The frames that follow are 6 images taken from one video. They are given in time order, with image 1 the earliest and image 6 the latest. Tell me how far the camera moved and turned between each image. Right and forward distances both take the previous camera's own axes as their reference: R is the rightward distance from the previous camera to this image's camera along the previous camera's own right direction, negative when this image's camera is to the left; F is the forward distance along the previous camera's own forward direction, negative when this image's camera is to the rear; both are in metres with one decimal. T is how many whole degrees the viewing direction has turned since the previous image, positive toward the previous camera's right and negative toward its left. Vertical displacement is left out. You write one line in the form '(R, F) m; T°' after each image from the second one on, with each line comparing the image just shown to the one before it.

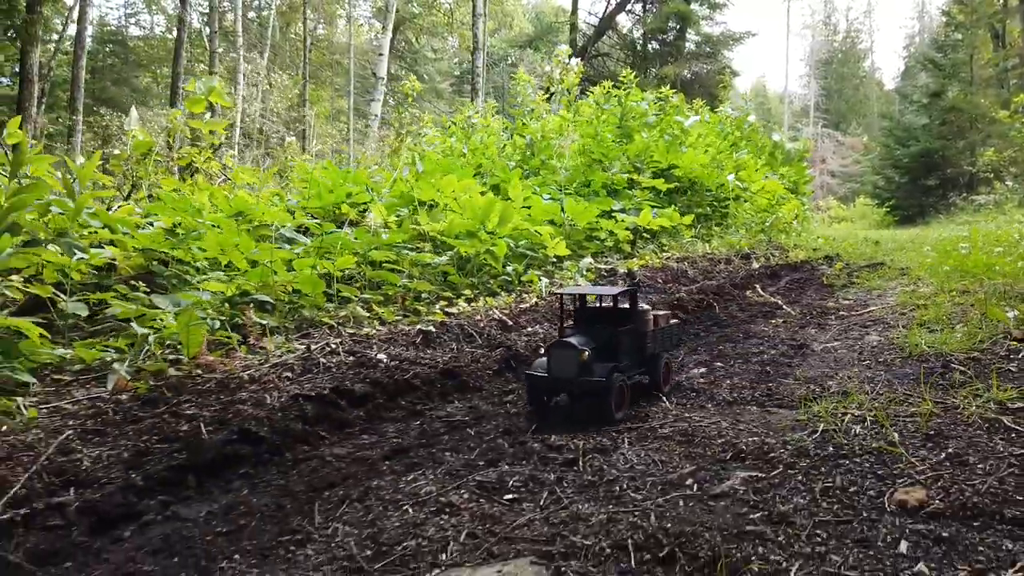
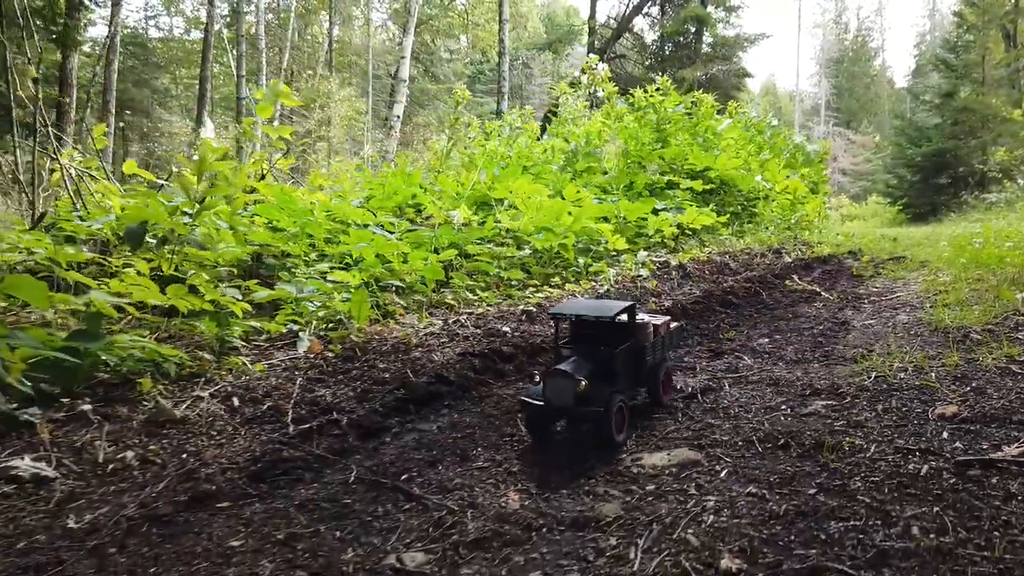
(-0.4, -0.6) m; -1°
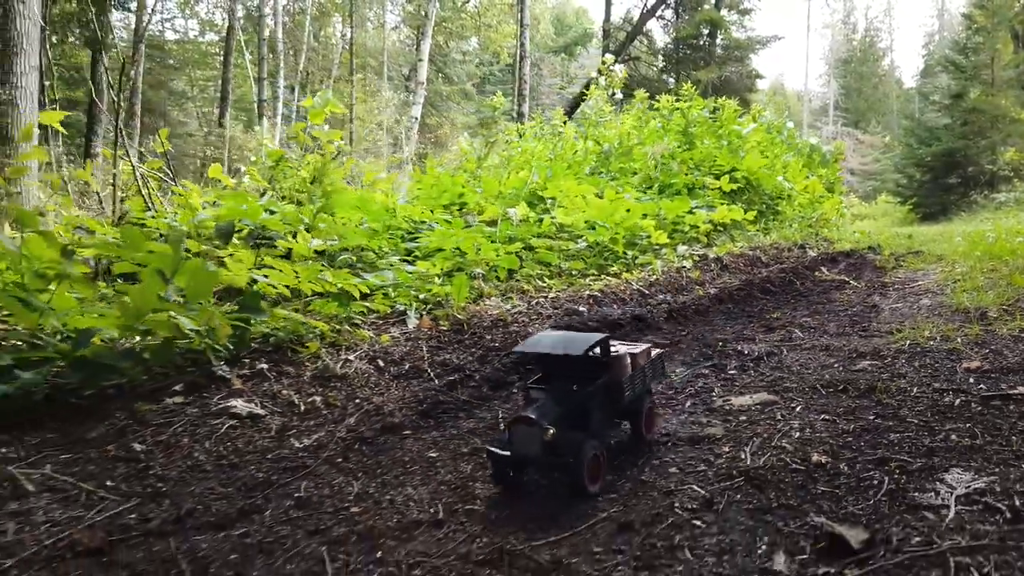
(-0.3, -0.5) m; 0°
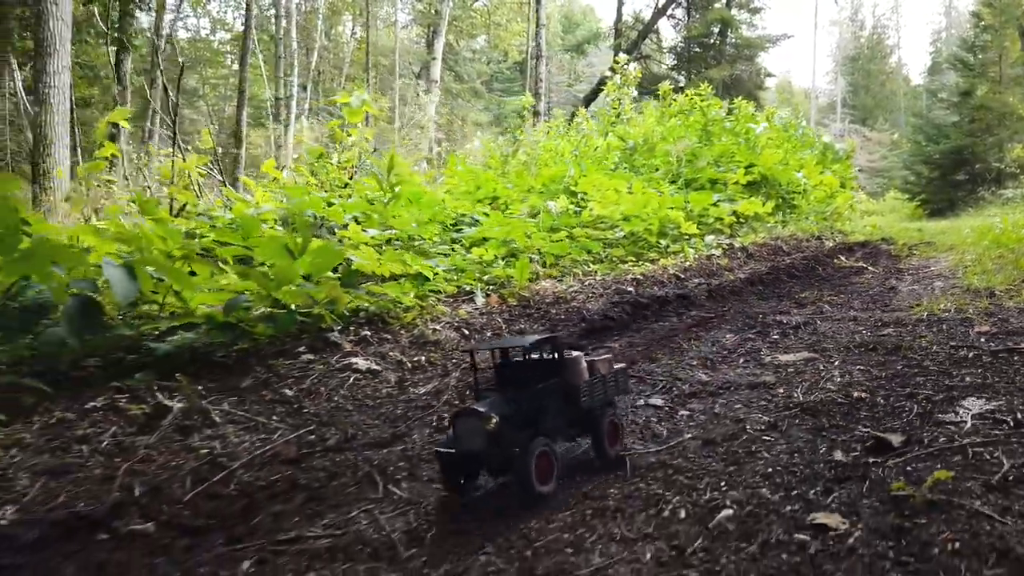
(-0.3, -0.4) m; 0°
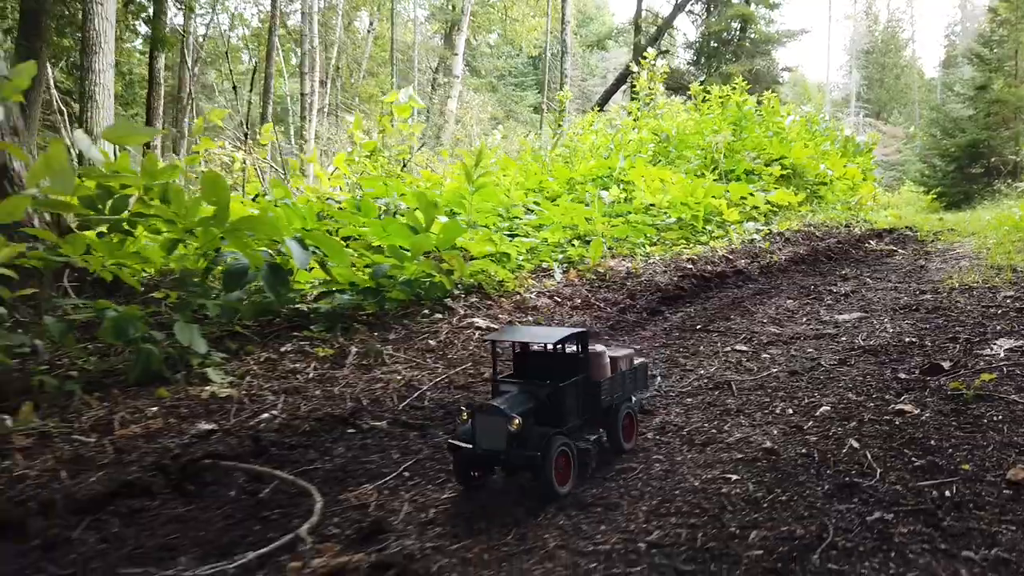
(-0.4, -0.6) m; -1°
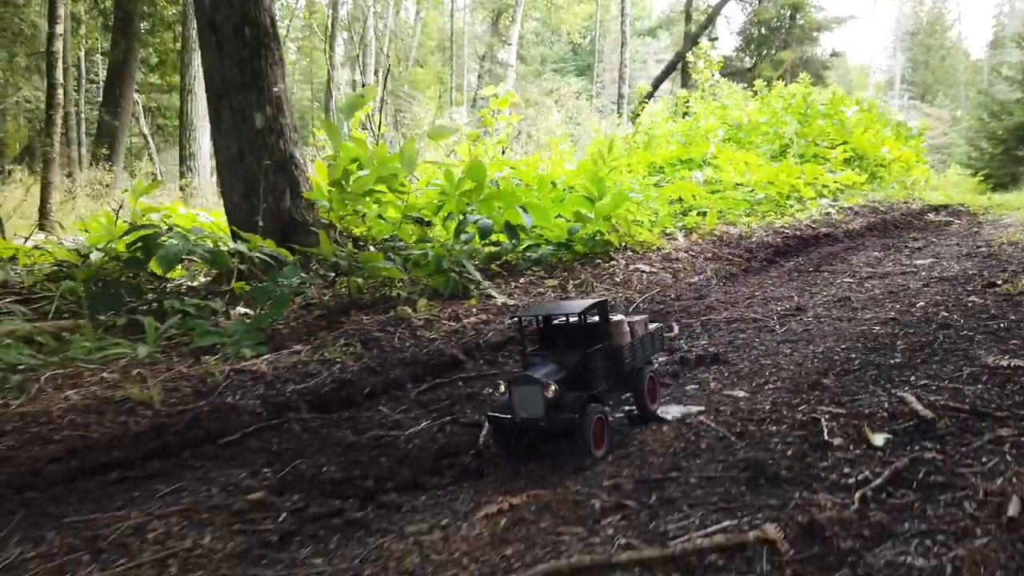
(-0.7, -1.3) m; -2°
